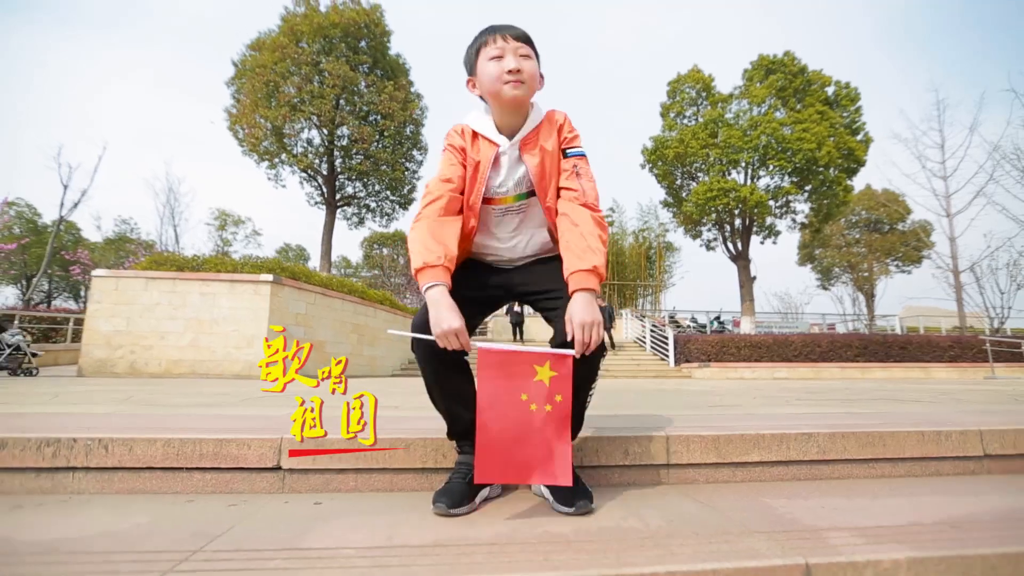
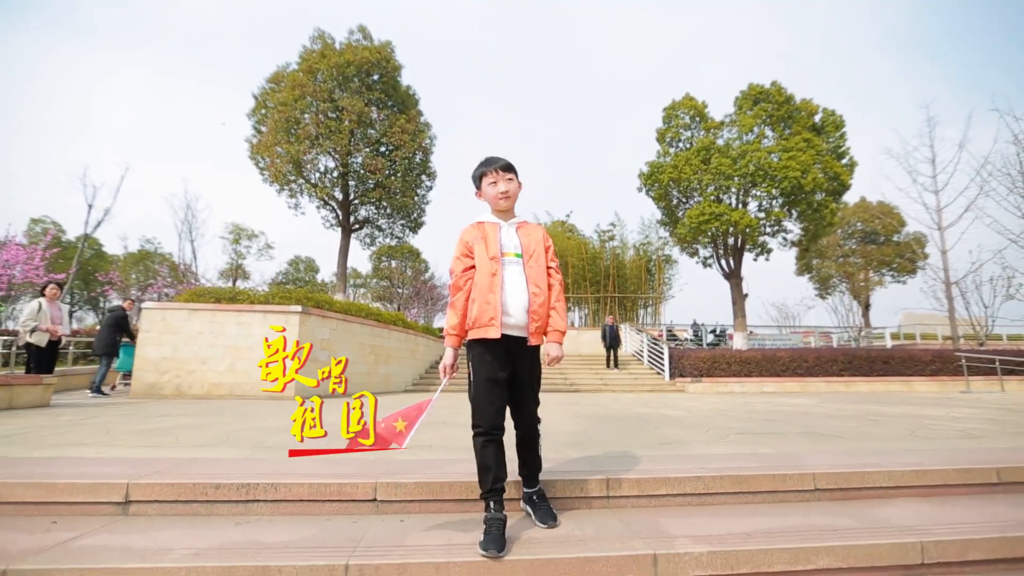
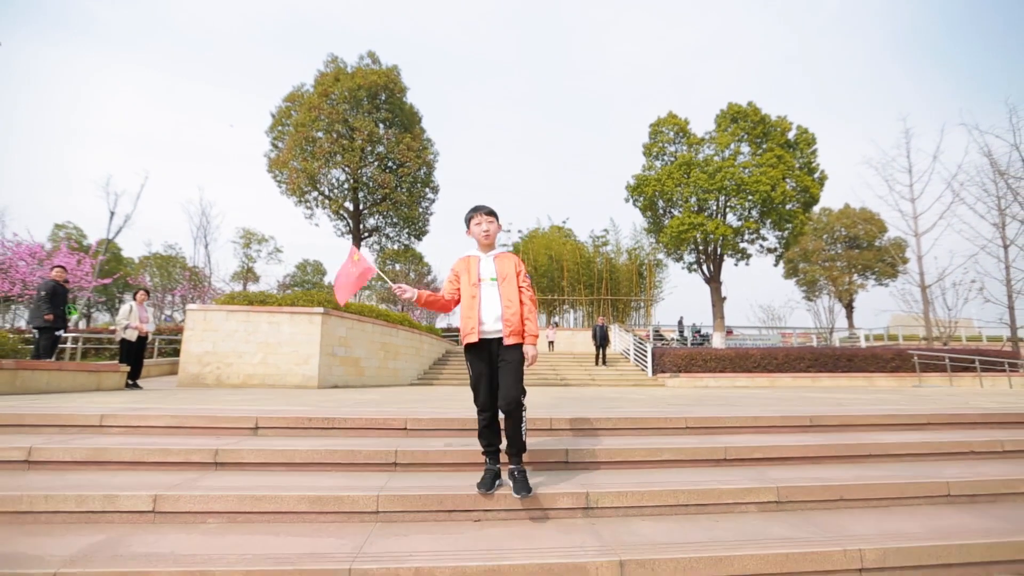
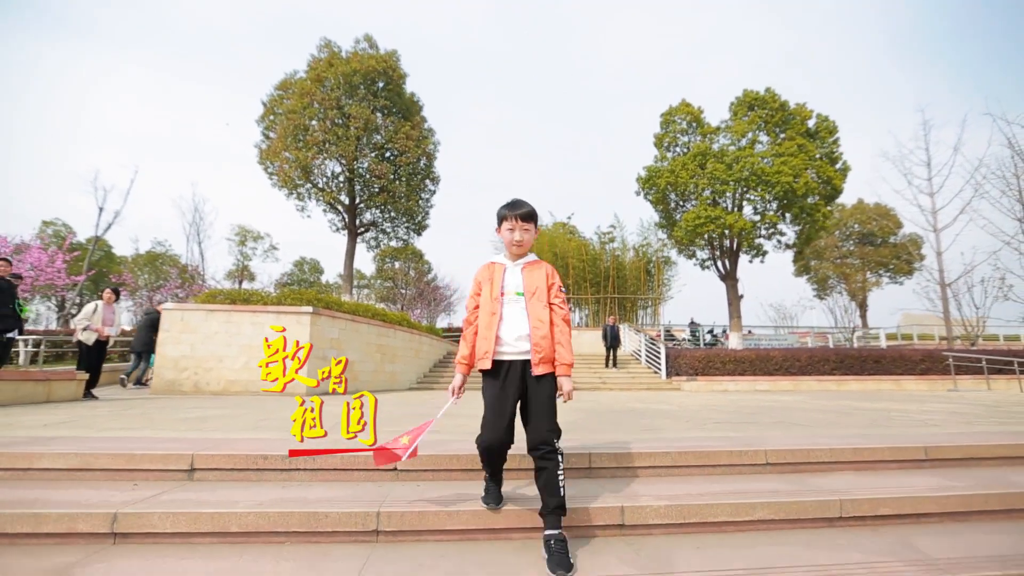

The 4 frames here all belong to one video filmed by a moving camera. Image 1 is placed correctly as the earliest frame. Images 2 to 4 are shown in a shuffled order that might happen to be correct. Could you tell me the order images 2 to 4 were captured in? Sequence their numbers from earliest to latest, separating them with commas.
2, 4, 3
